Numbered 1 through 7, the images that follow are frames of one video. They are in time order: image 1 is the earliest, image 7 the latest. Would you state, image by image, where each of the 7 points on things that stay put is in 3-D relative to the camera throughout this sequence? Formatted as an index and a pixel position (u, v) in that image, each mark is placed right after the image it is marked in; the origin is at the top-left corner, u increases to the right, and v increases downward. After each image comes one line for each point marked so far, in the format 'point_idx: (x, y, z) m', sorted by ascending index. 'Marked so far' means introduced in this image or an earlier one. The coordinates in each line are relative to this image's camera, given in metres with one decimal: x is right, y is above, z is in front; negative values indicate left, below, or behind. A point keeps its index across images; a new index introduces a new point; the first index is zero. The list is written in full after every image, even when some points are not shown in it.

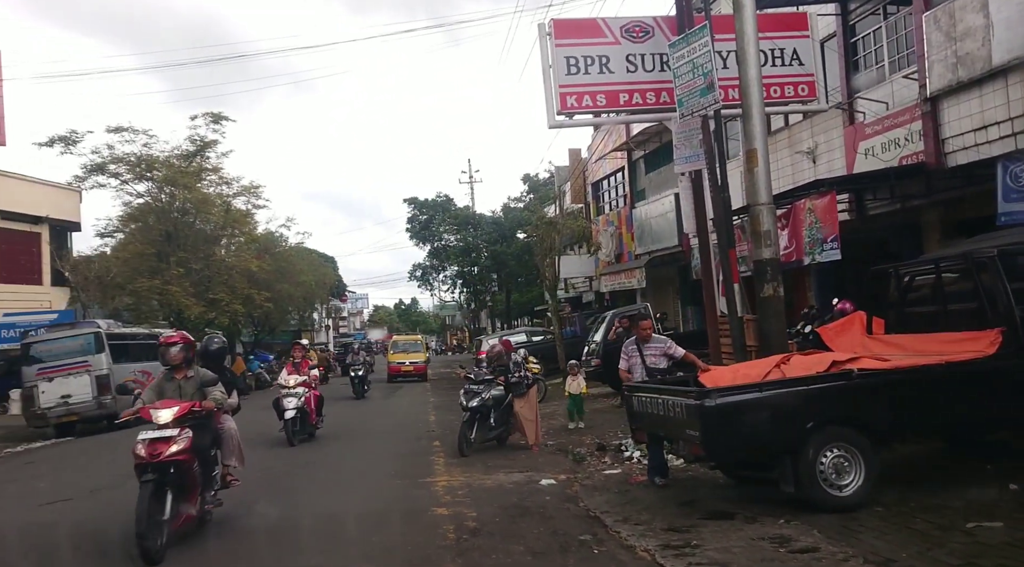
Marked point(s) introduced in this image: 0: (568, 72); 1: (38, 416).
0: (+0.8, +3.1, +11.4) m
1: (-10.9, -3.1, +17.9) m
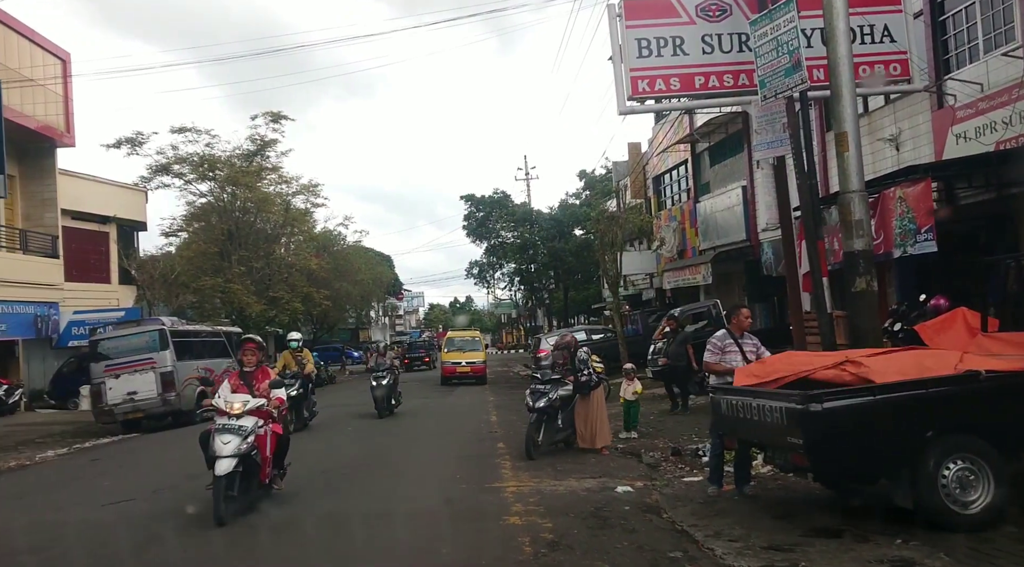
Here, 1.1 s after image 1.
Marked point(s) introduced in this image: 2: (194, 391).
0: (+1.8, +3.2, +10.8) m
1: (-9.5, -3.0, +18.1) m
2: (-8.0, -2.7, +19.5) m
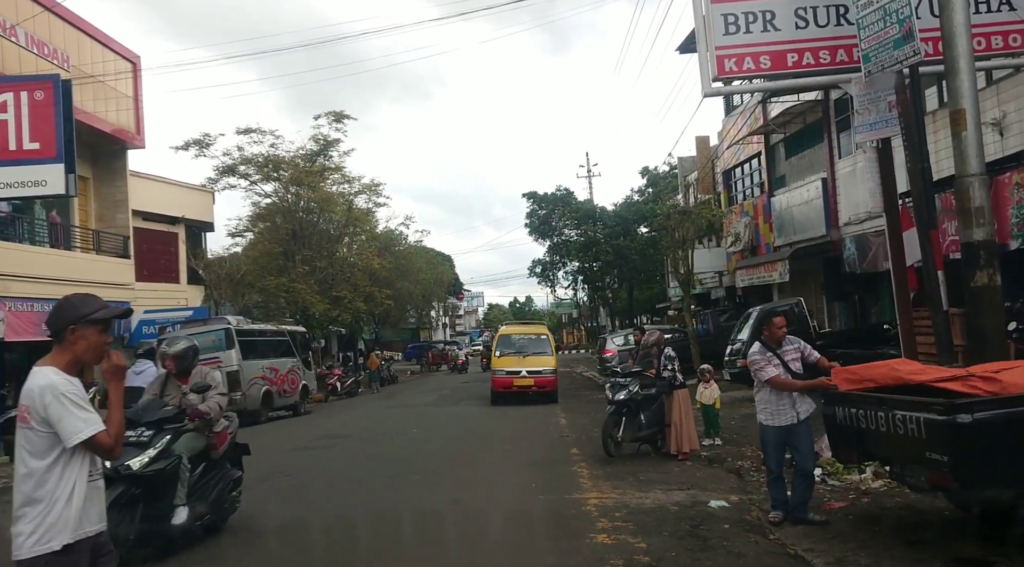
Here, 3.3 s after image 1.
0: (+2.8, +3.2, +10.0) m
1: (-7.9, -3.0, +18.2) m
2: (-6.3, -2.7, +19.4) m
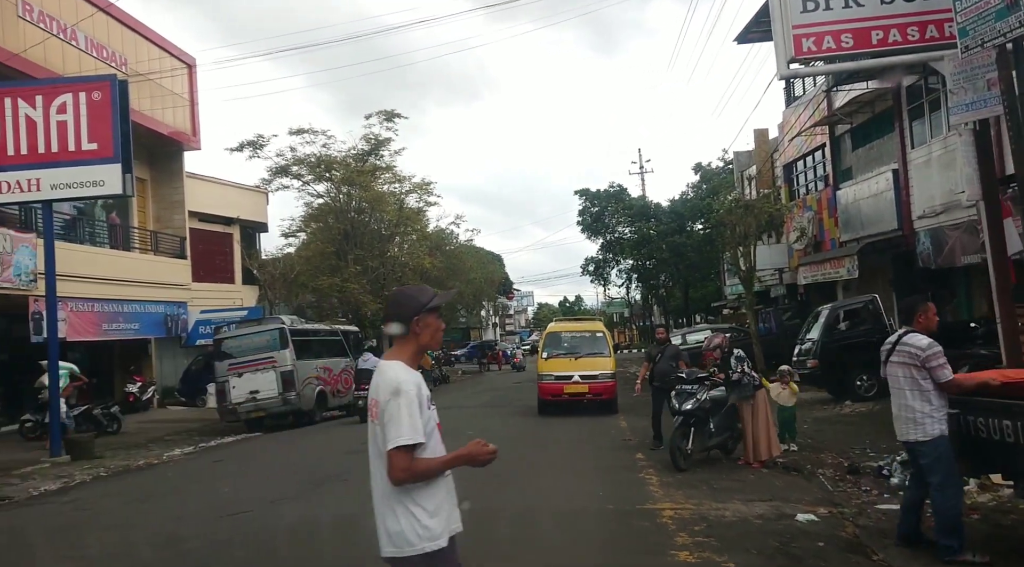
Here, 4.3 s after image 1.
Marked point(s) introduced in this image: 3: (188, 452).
0: (+3.5, +3.3, +9.4) m
1: (-6.6, -3.0, +18.2) m
2: (-4.9, -2.7, +19.3) m
3: (-6.2, -3.2, +15.0) m
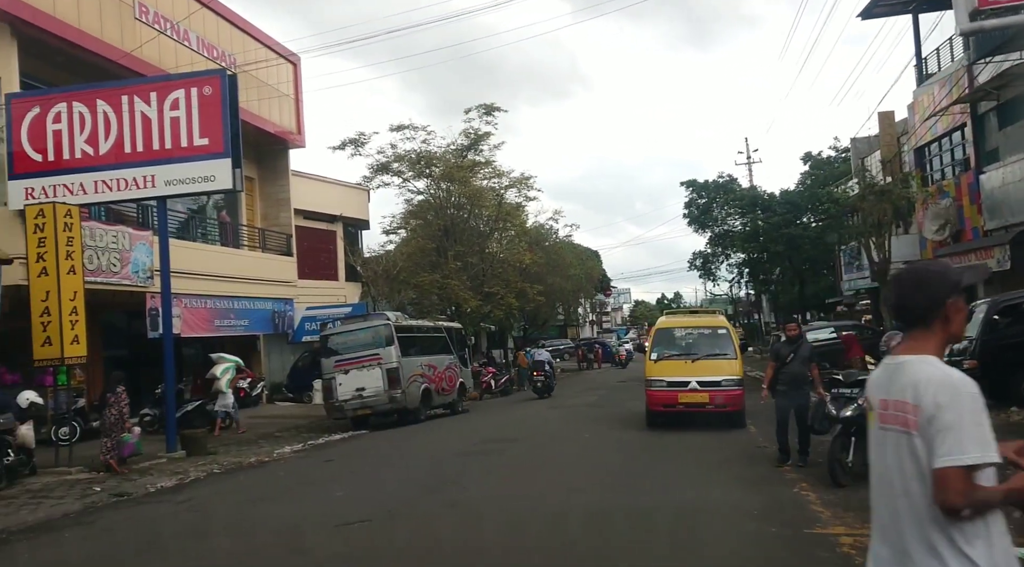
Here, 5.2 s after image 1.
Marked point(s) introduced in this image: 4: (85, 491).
0: (+4.9, +3.4, +8.1) m
1: (-4.1, -2.9, +18.0) m
2: (-2.3, -2.6, +18.9) m
3: (-4.1, -3.2, +14.8) m
4: (-6.1, -2.9, +11.0) m
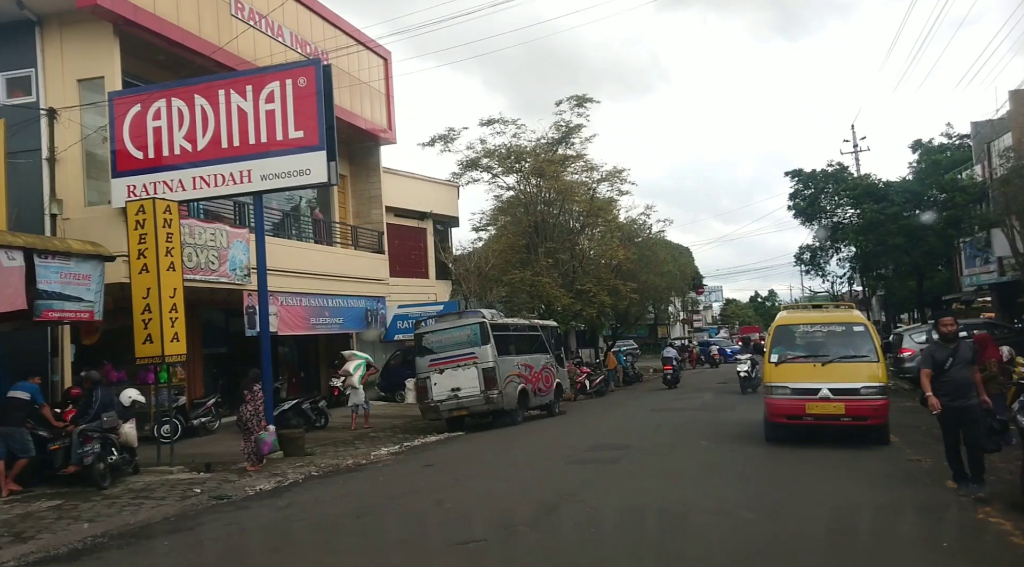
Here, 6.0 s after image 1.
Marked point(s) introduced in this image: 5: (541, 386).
0: (+6.0, +3.5, +6.6) m
1: (-1.8, -2.8, +17.5) m
2: (+0.1, -2.5, +18.2) m
3: (-2.1, -3.1, +14.3) m
4: (-4.5, -2.9, +10.7) m
5: (+0.7, -2.6, +19.6) m
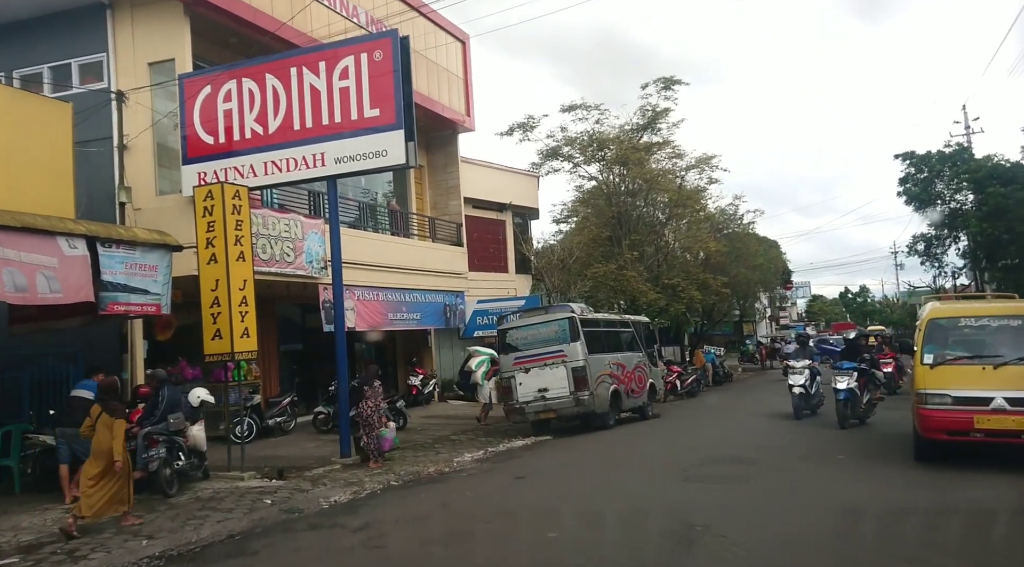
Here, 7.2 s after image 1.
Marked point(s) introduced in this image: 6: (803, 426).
0: (+6.9, +3.7, +4.6) m
1: (+0.1, -2.6, +16.2) m
2: (+2.0, -2.3, +16.7) m
3: (-0.5, -2.9, +13.0) m
4: (-3.2, -2.8, +9.7) m
5: (+2.8, -2.4, +18.1) m
6: (+5.2, -2.5, +13.8) m
